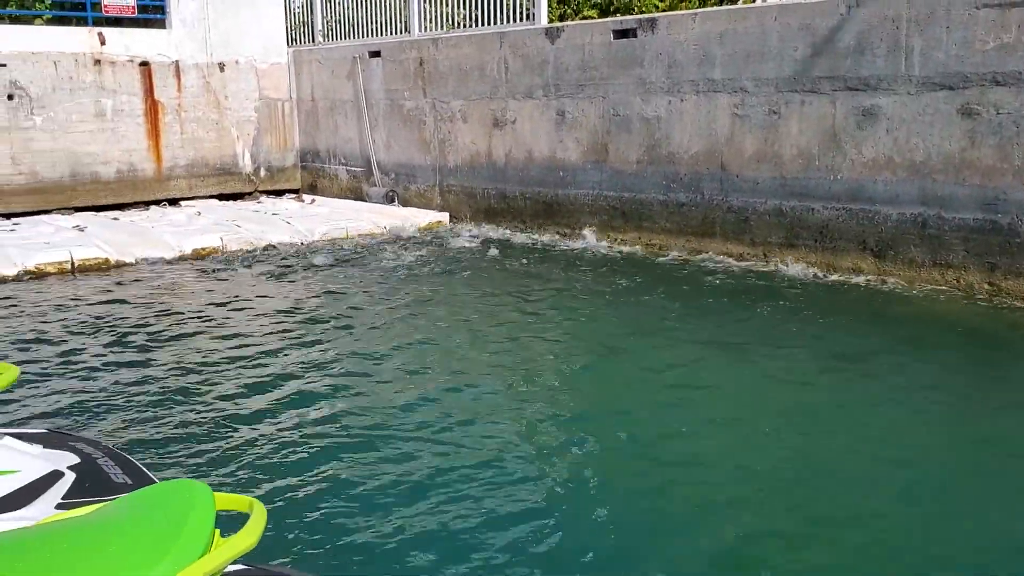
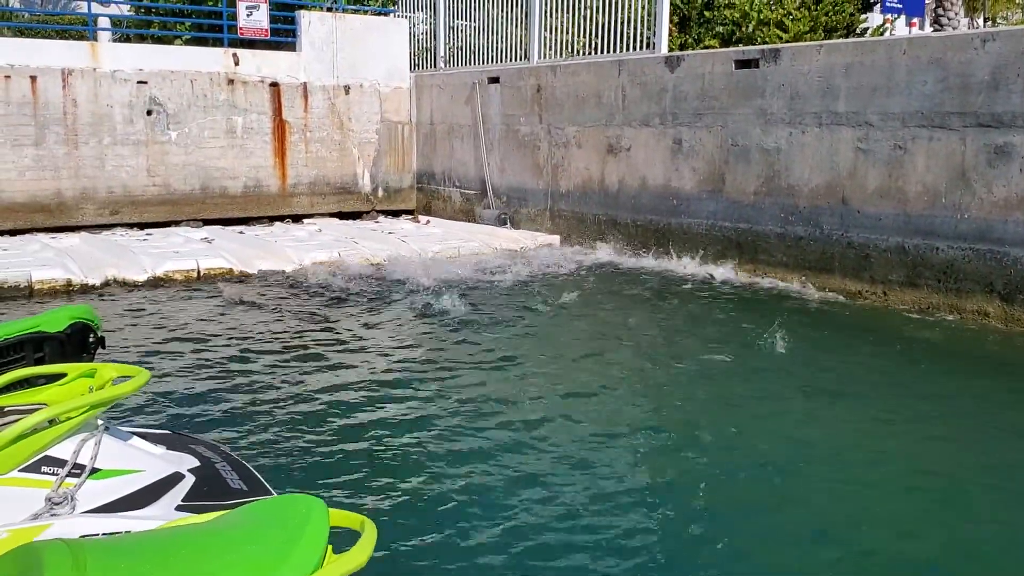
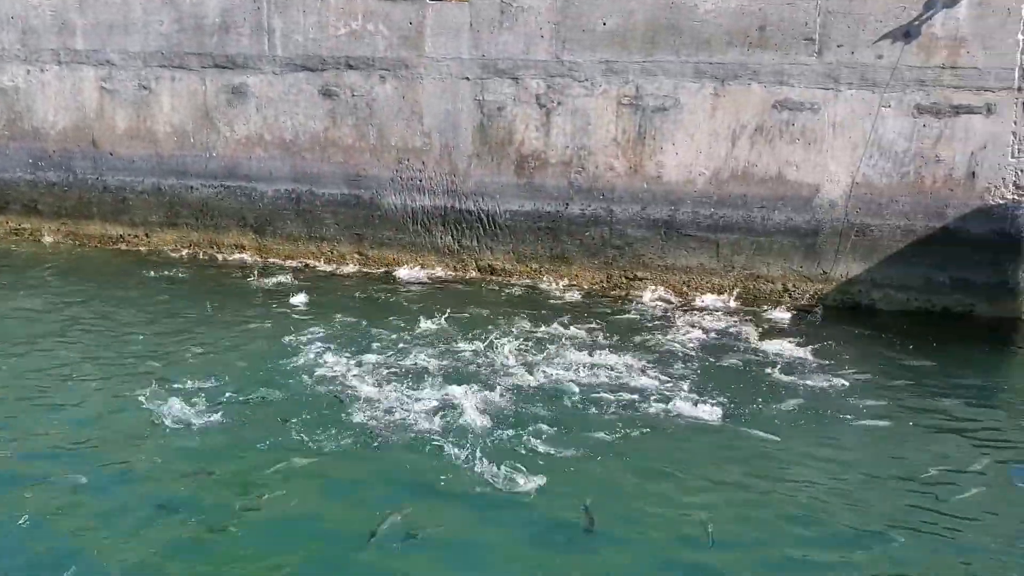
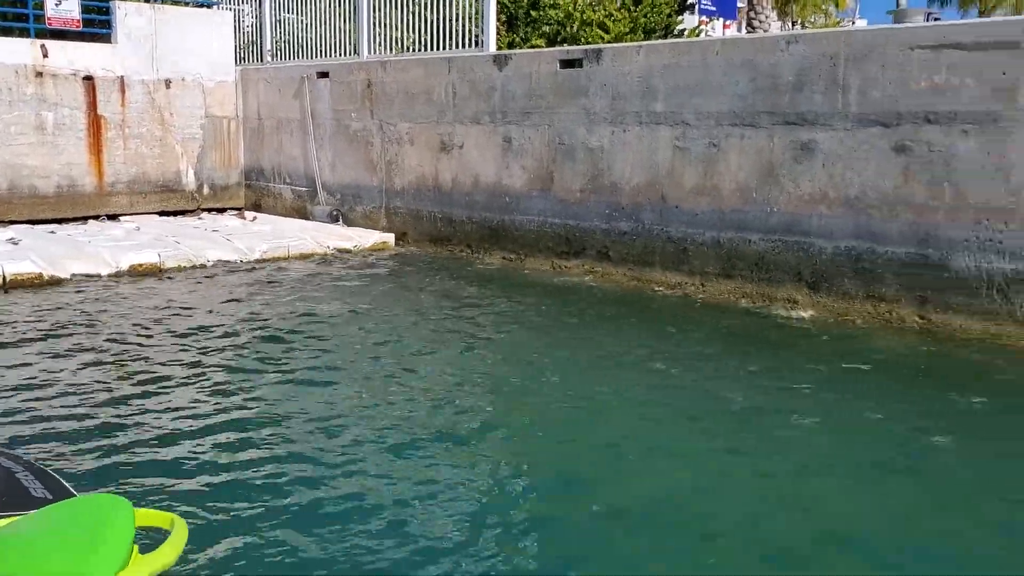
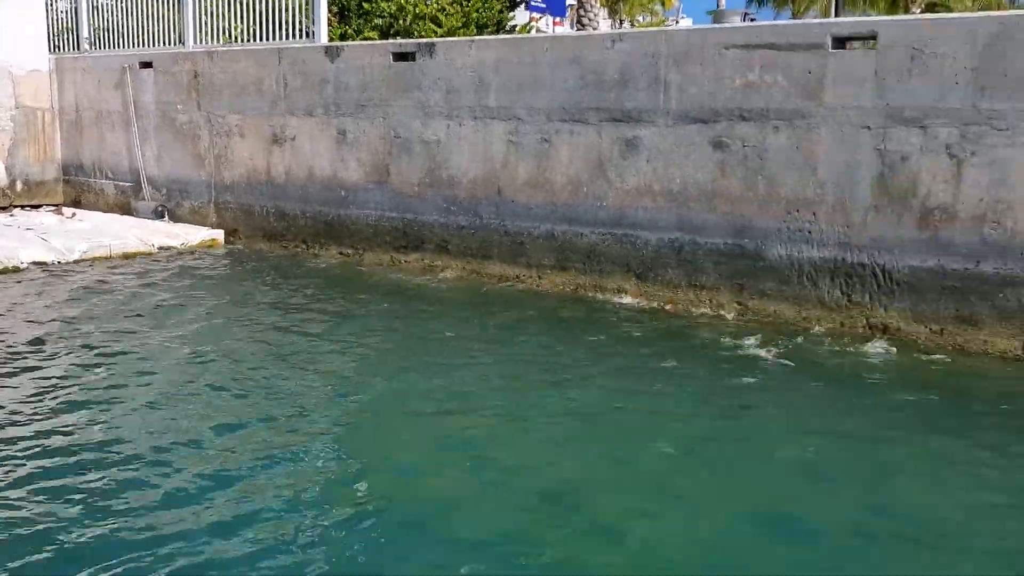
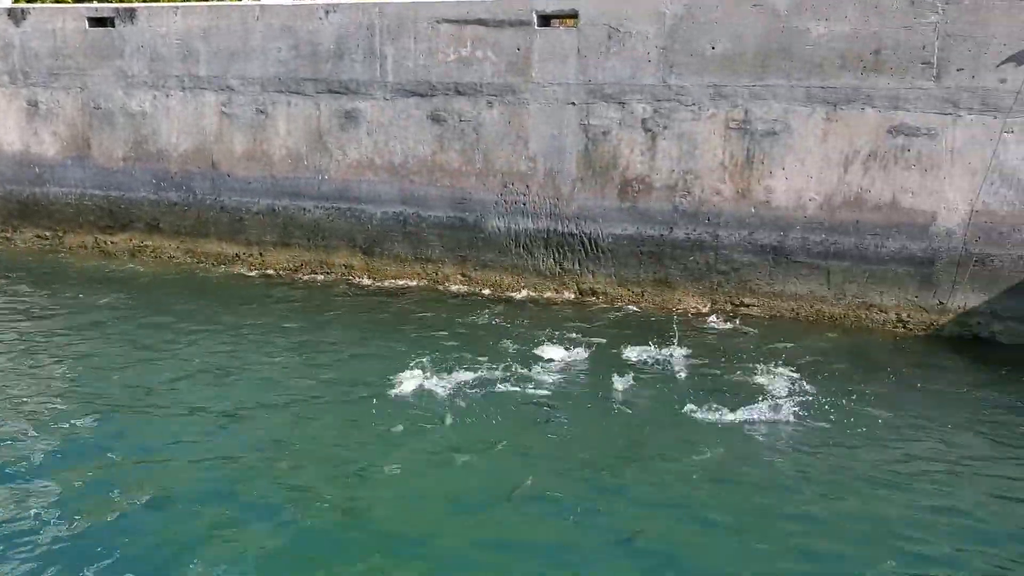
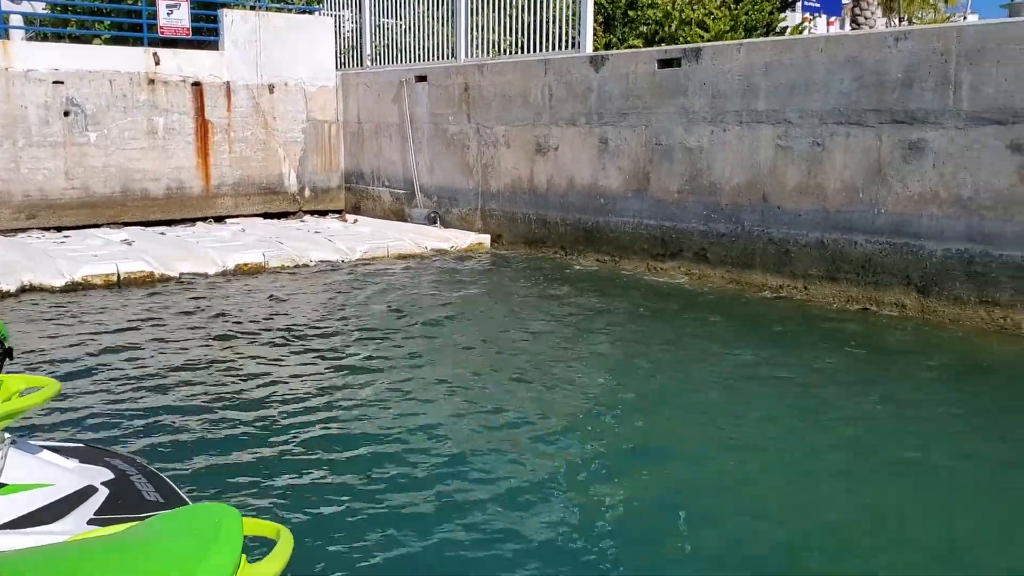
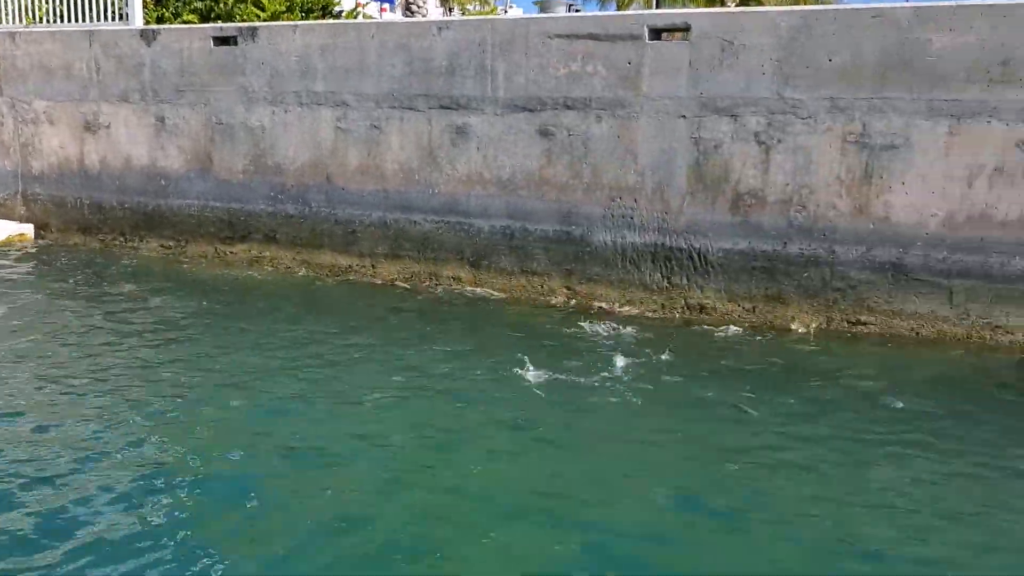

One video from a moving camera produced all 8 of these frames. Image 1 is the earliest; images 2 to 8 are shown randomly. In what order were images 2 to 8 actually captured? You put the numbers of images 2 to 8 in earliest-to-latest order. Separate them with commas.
2, 7, 4, 5, 8, 6, 3
